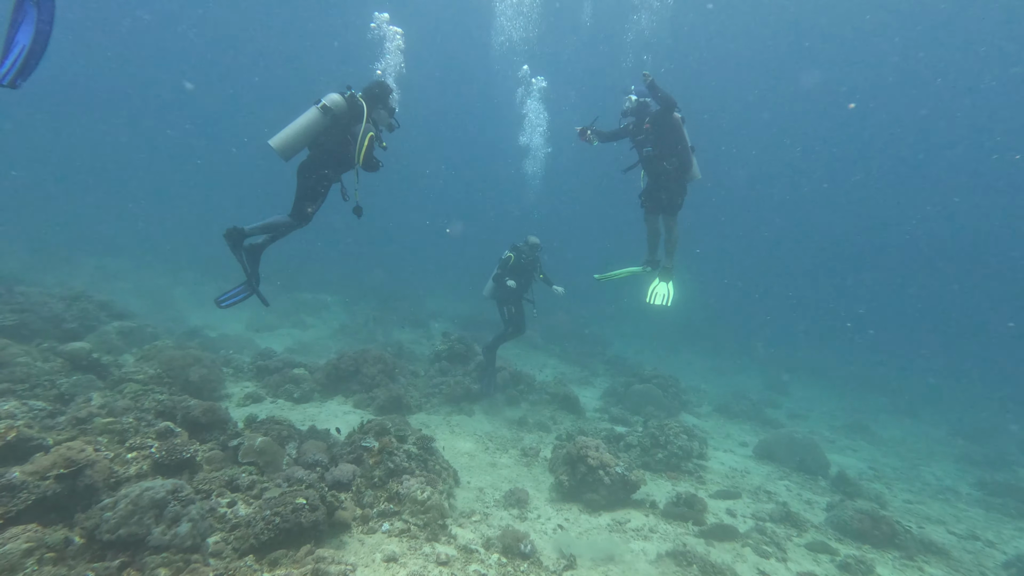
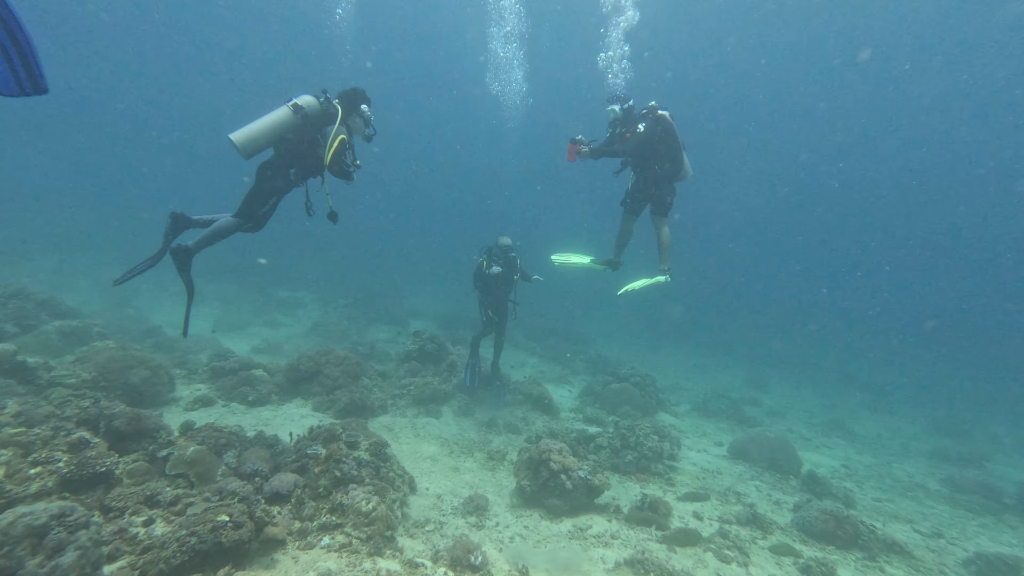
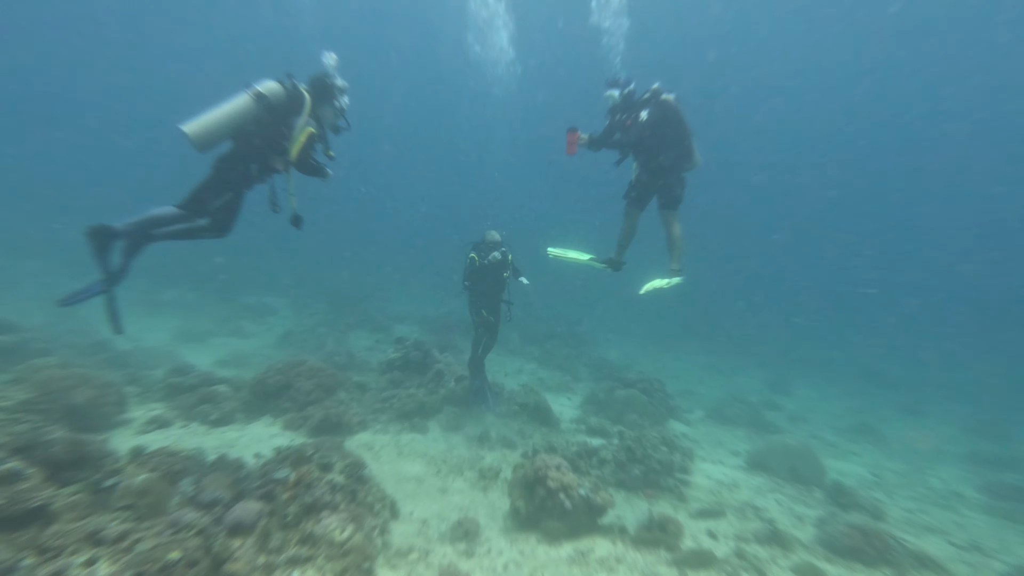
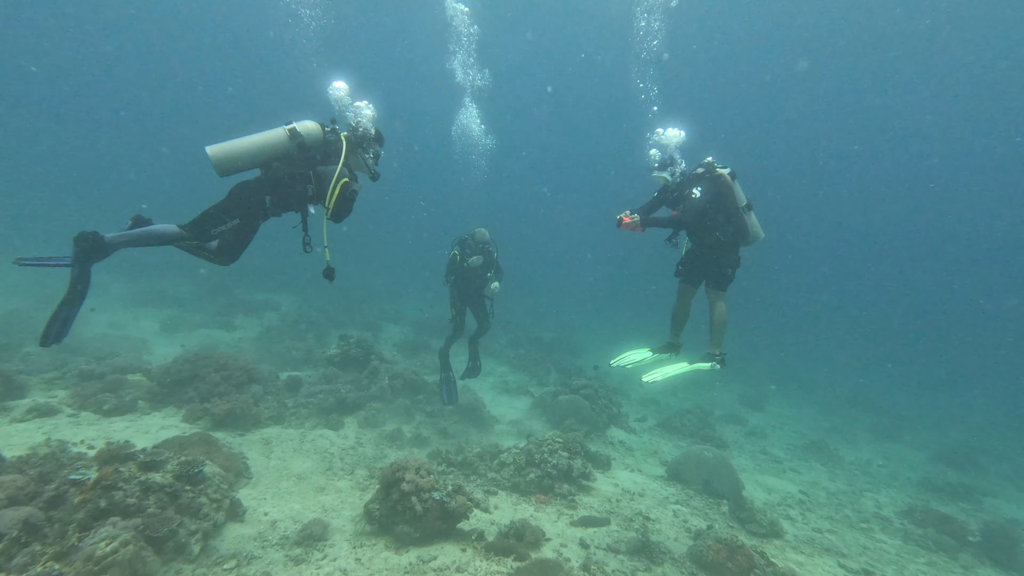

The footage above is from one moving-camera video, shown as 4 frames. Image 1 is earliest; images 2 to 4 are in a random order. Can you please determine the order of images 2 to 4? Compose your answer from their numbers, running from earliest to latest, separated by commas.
2, 3, 4
